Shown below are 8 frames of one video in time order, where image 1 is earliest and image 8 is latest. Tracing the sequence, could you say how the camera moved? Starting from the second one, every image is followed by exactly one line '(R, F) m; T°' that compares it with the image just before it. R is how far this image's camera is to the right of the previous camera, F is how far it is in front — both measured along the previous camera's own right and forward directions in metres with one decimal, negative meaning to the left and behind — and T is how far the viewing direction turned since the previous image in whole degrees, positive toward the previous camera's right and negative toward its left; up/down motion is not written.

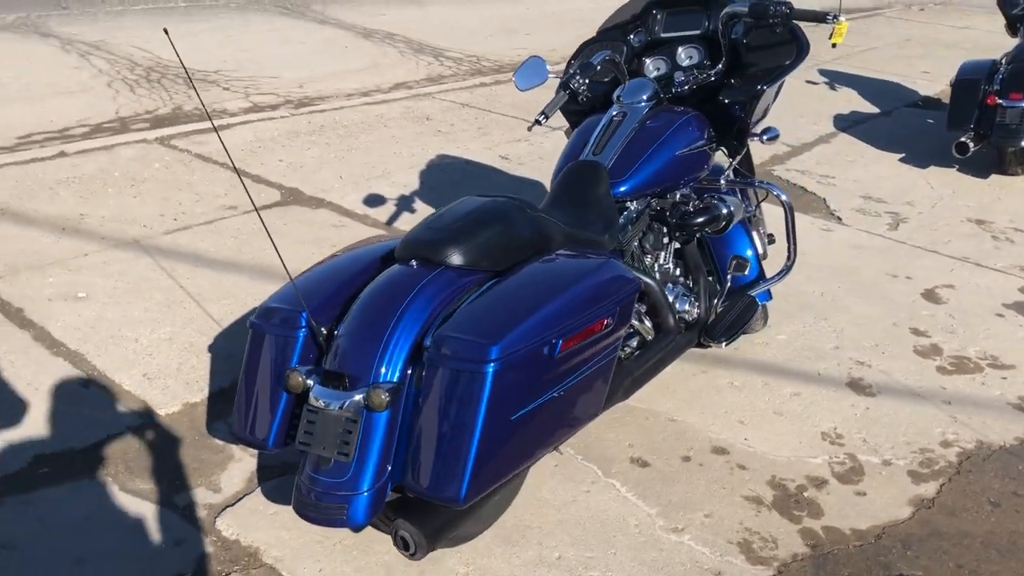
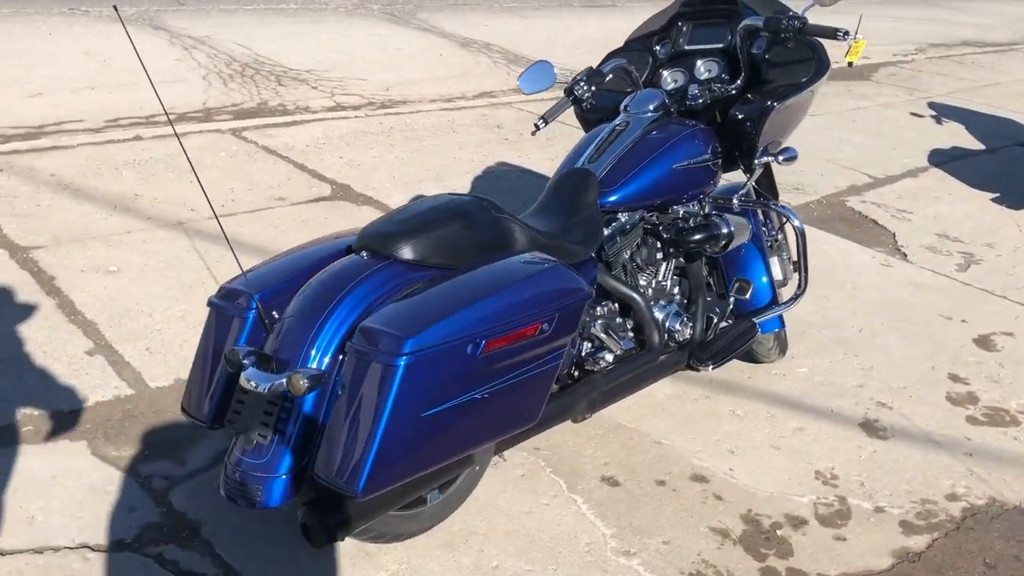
(+0.5, +0.1) m; -7°
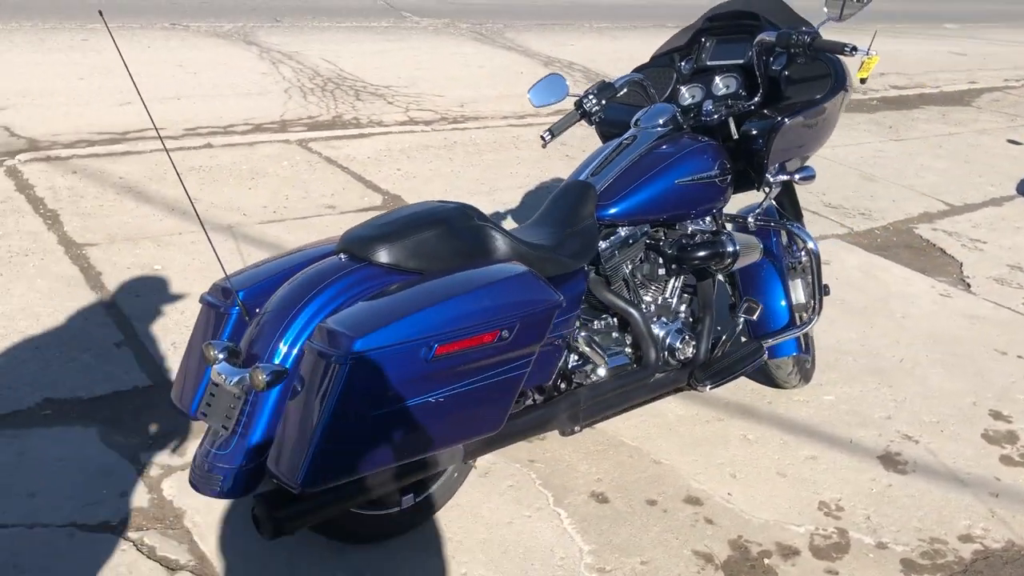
(+0.4, 0.0) m; -6°
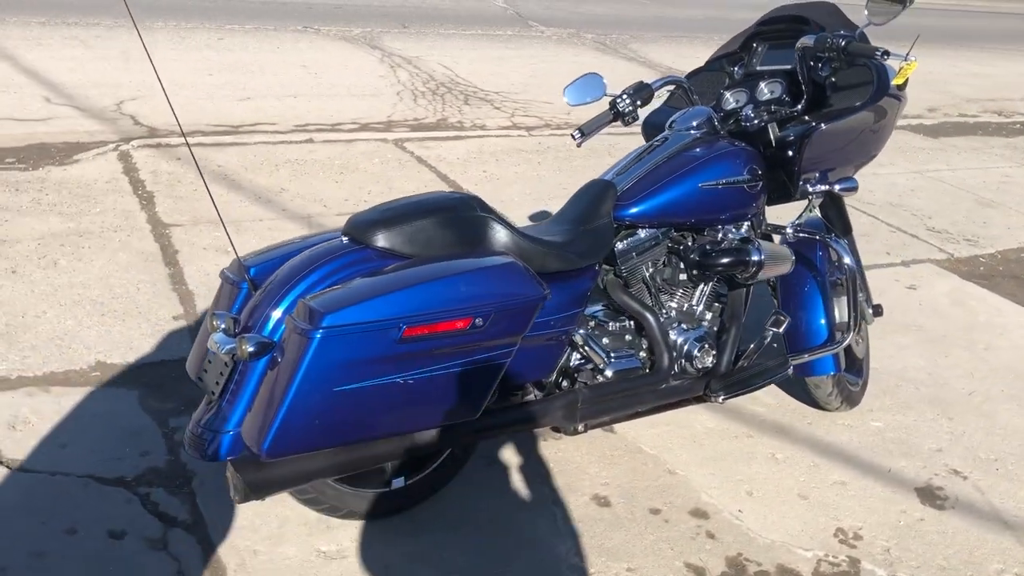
(+0.4, 0.0) m; -8°
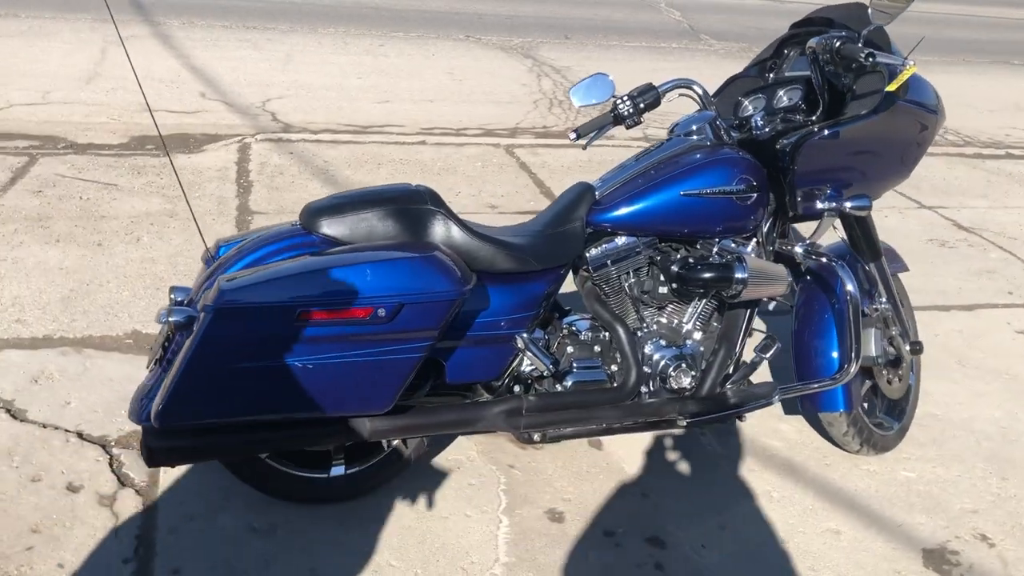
(+0.8, +0.2) m; -12°
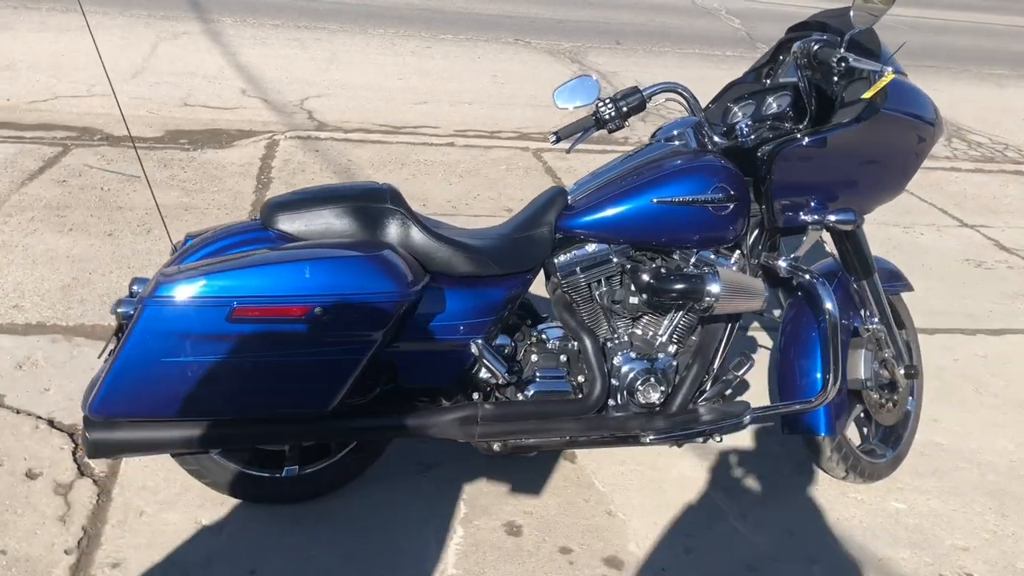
(+0.3, +0.1) m; -4°
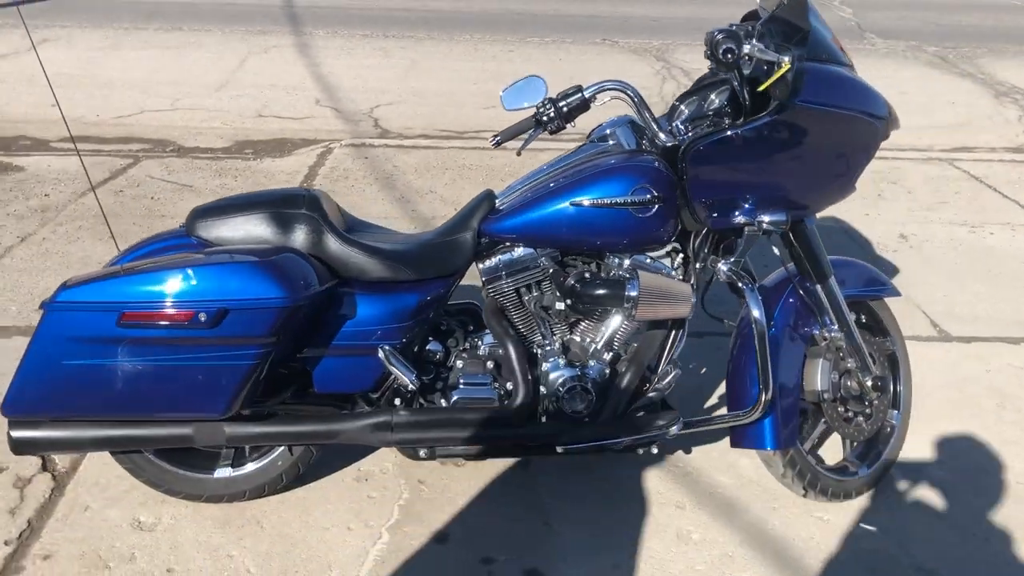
(+0.7, +0.1) m; -9°
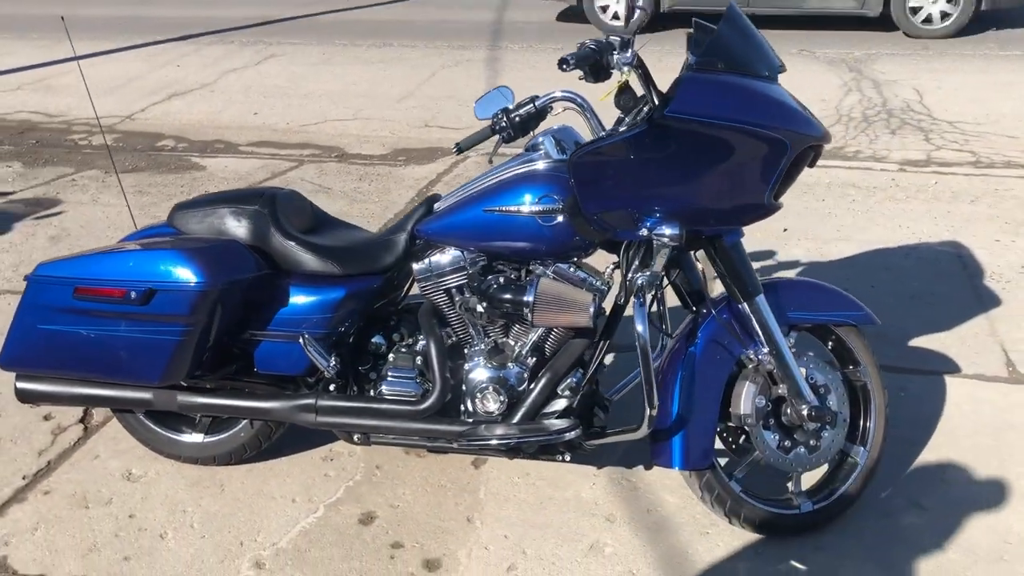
(+1.1, +0.1) m; -16°
